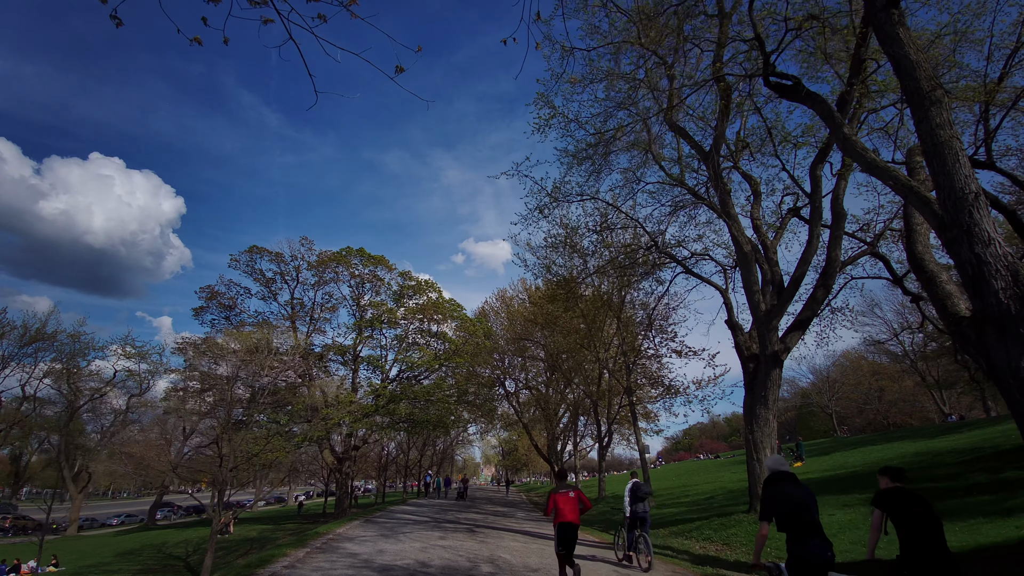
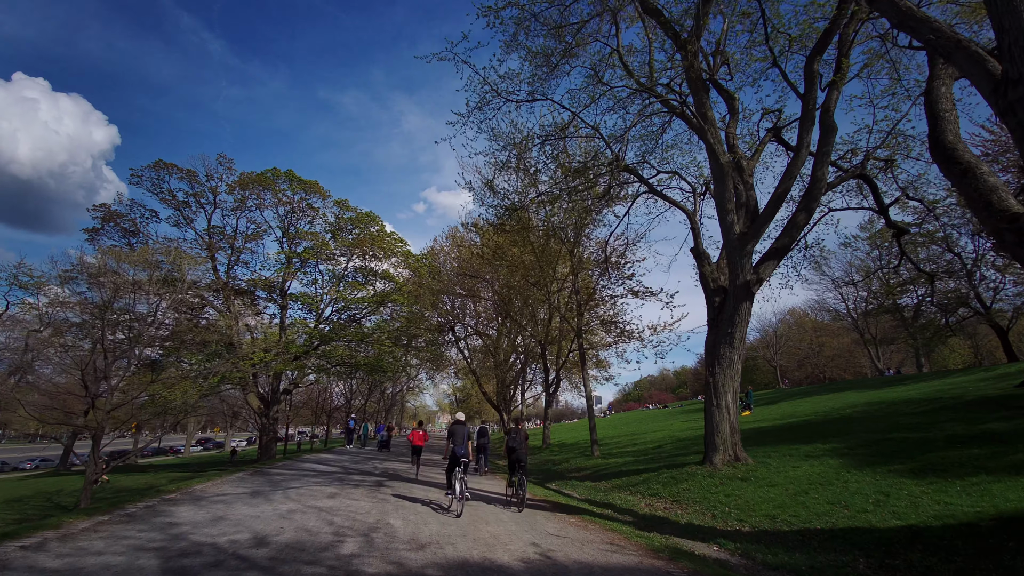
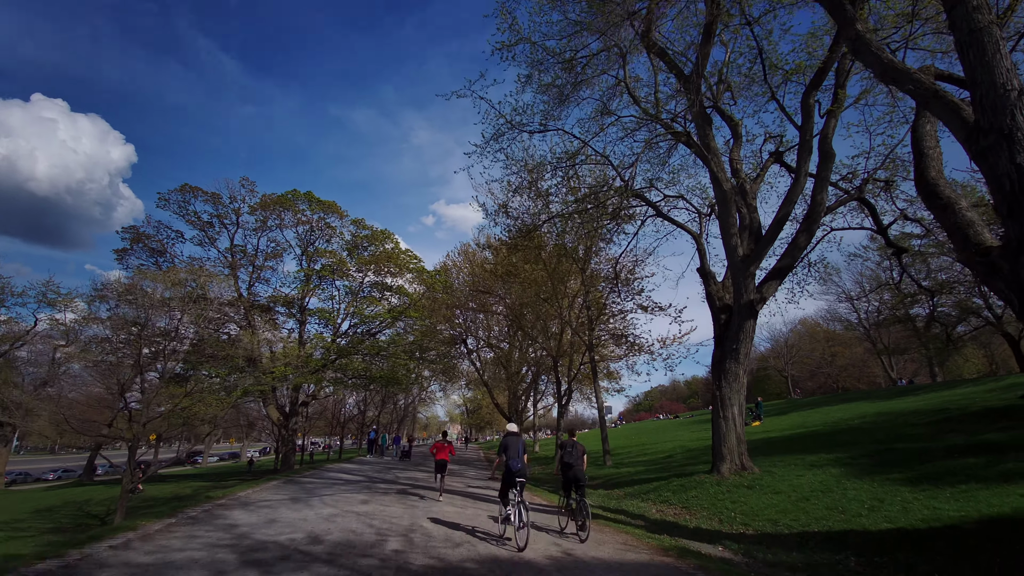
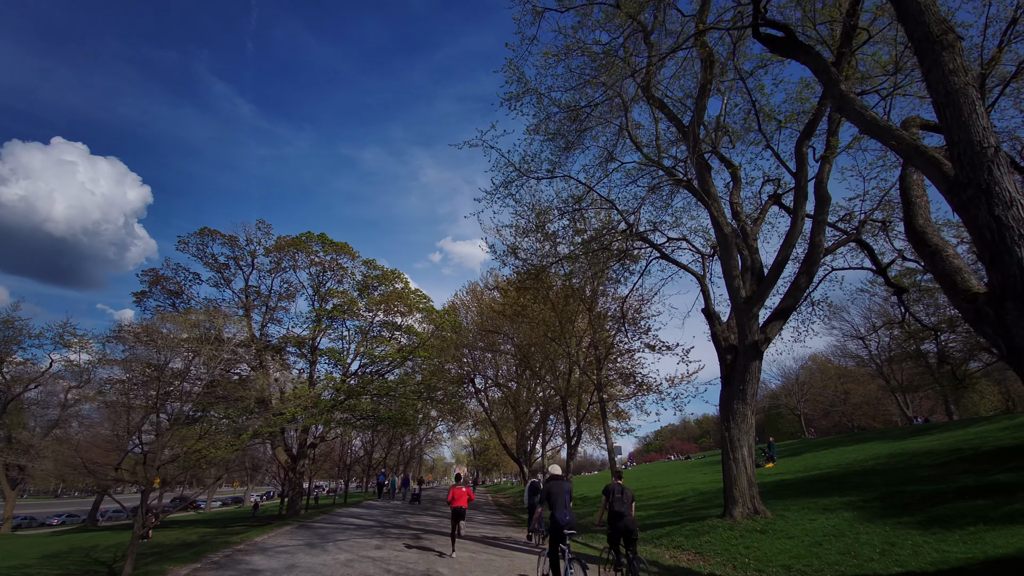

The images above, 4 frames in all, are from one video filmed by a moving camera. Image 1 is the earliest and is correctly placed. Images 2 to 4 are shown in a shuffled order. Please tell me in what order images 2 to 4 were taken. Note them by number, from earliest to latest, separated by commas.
4, 3, 2
